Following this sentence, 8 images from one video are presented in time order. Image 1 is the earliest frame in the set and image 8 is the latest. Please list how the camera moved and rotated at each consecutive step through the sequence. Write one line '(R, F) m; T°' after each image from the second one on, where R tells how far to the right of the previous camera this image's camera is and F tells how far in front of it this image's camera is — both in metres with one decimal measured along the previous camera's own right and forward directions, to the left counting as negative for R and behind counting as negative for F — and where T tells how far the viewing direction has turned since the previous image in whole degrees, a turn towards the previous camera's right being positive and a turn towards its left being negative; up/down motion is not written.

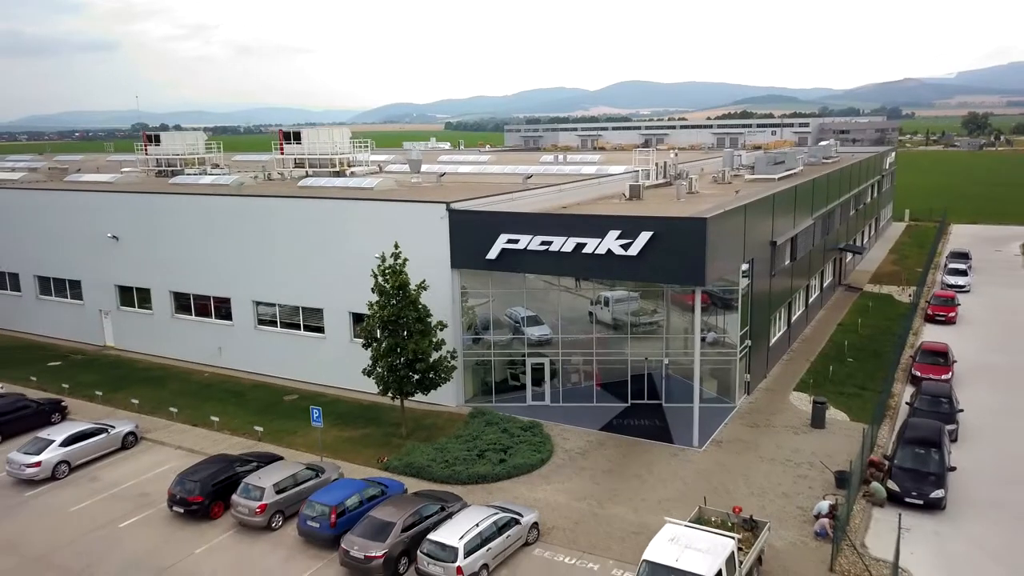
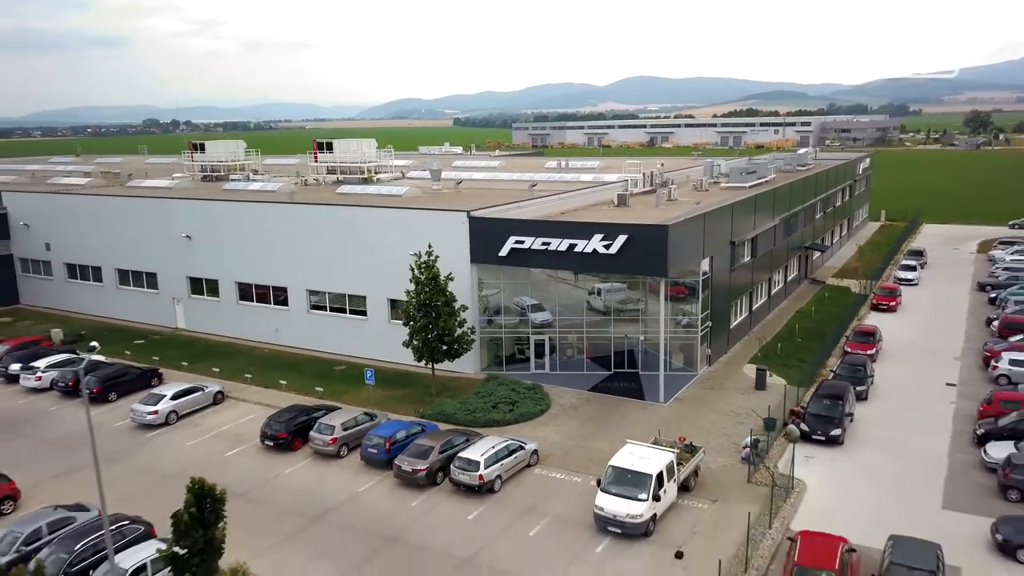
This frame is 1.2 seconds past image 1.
(0.0, -5.0) m; -1°
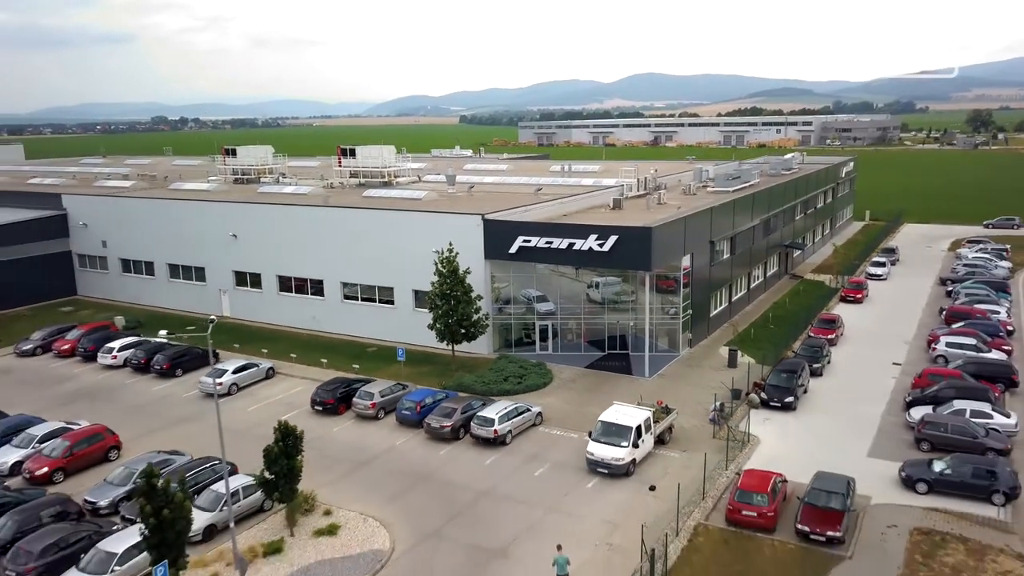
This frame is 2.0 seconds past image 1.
(-0.1, -4.1) m; 0°
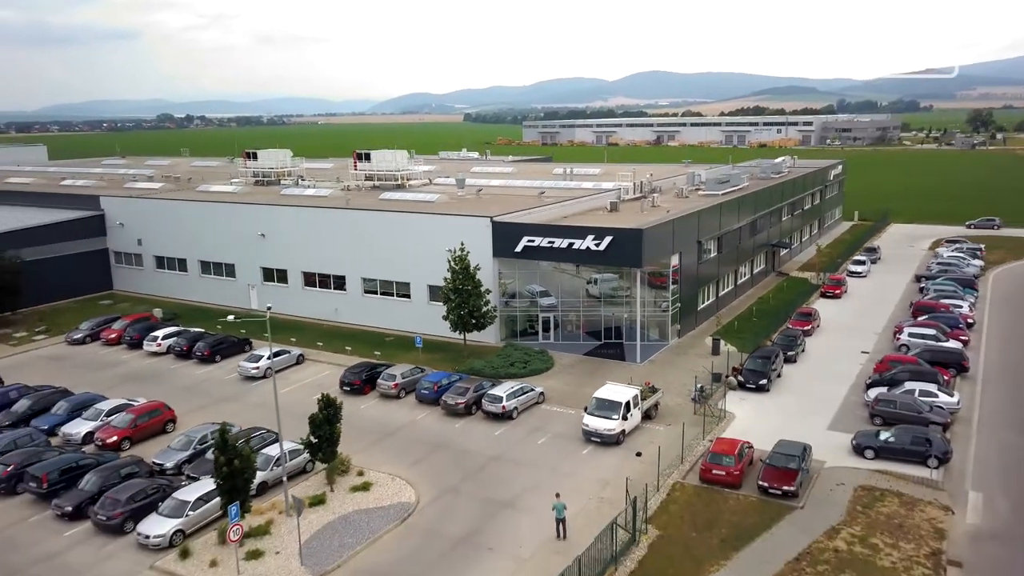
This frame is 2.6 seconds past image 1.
(-0.1, -3.1) m; 0°
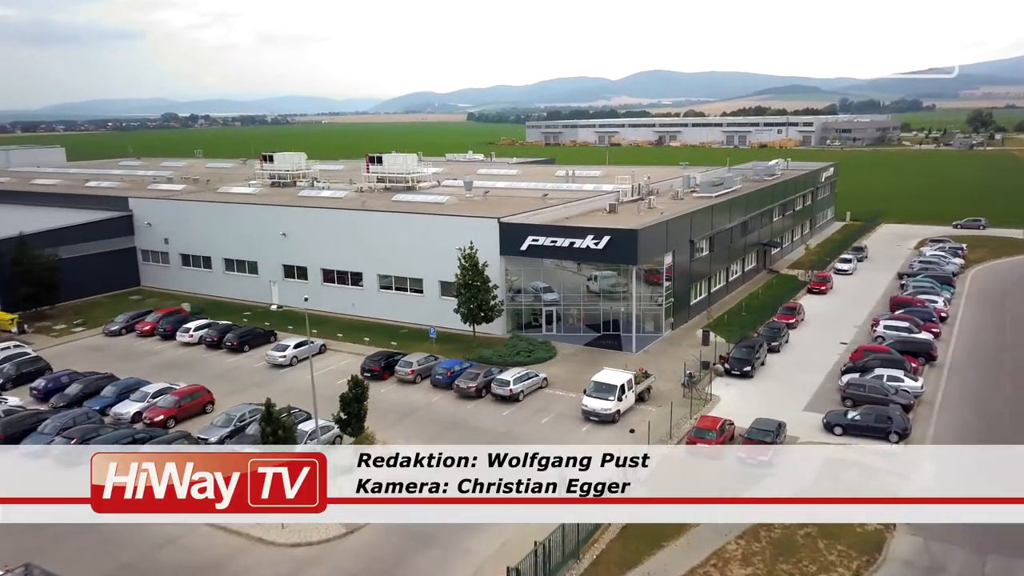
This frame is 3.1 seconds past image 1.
(-0.1, -2.6) m; 0°
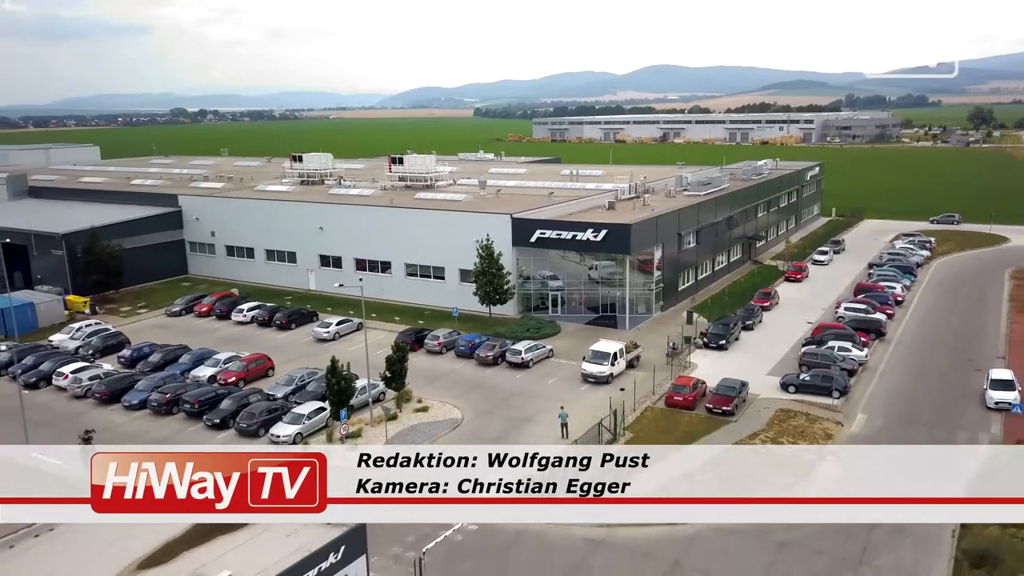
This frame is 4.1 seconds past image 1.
(-0.2, -5.4) m; 0°
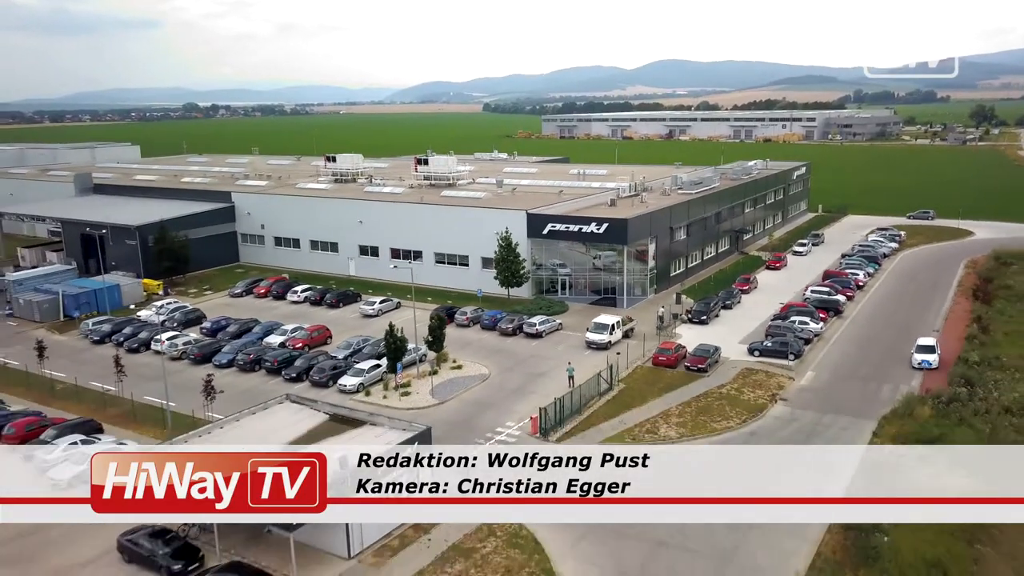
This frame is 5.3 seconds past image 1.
(-0.4, -6.9) m; -1°
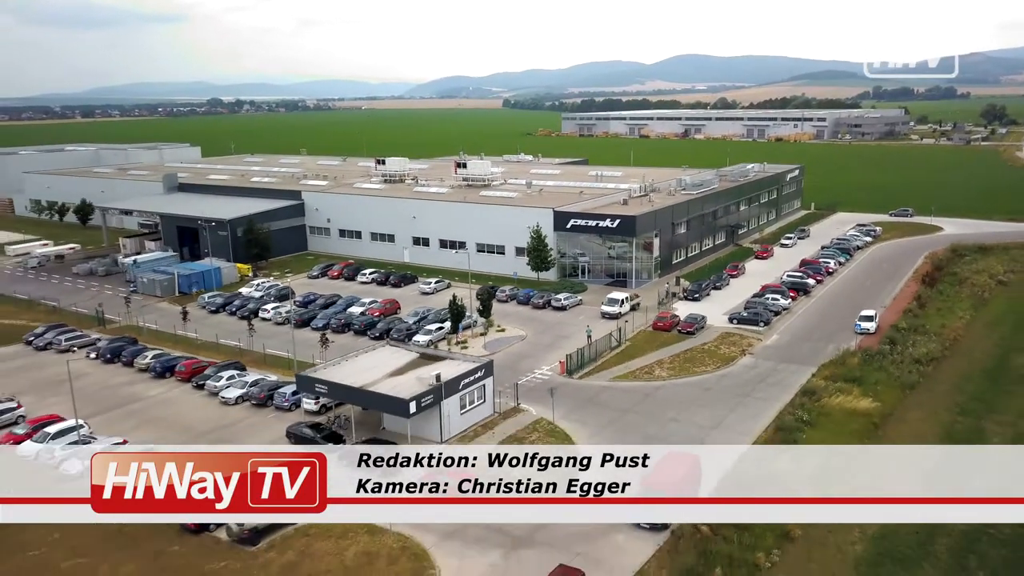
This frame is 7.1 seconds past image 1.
(-0.8, -10.4) m; -1°
